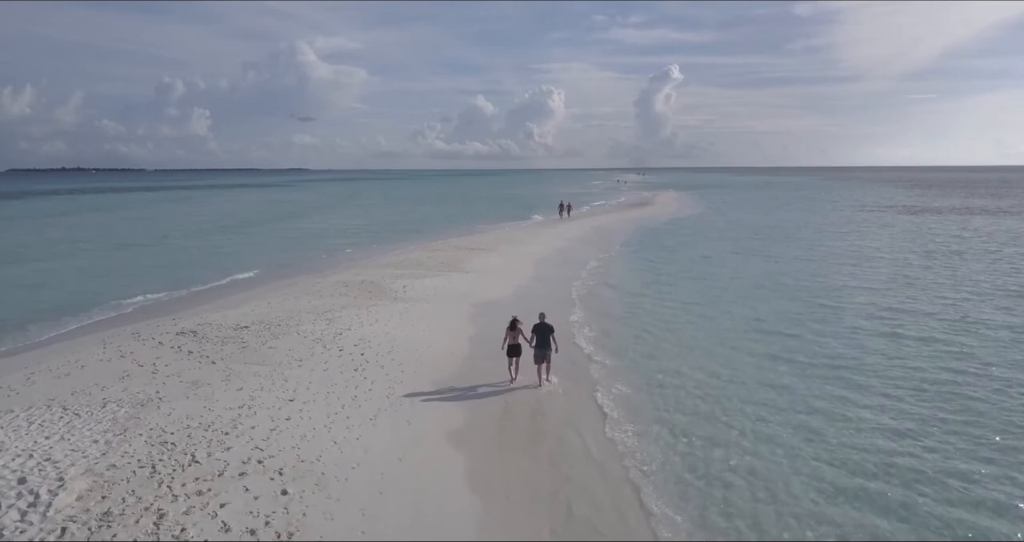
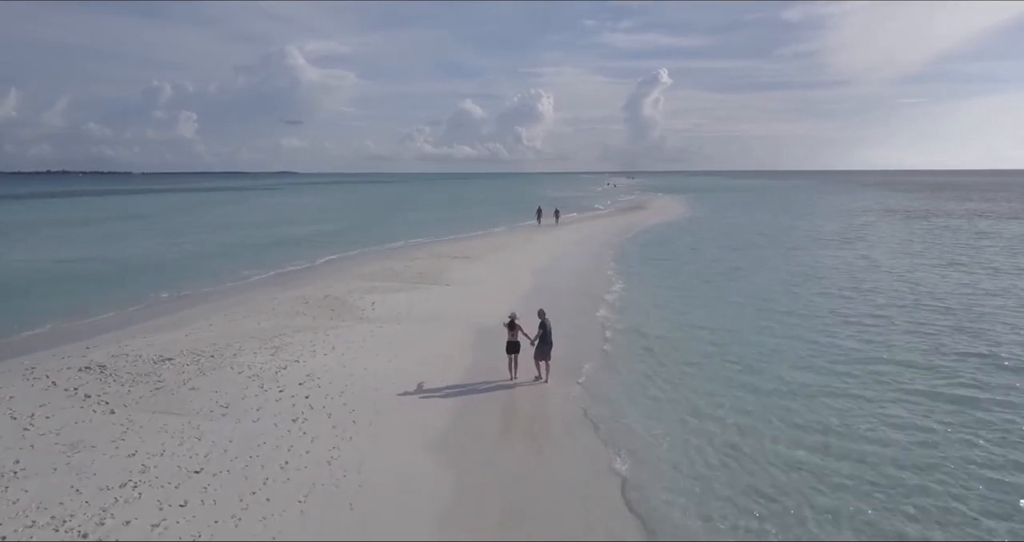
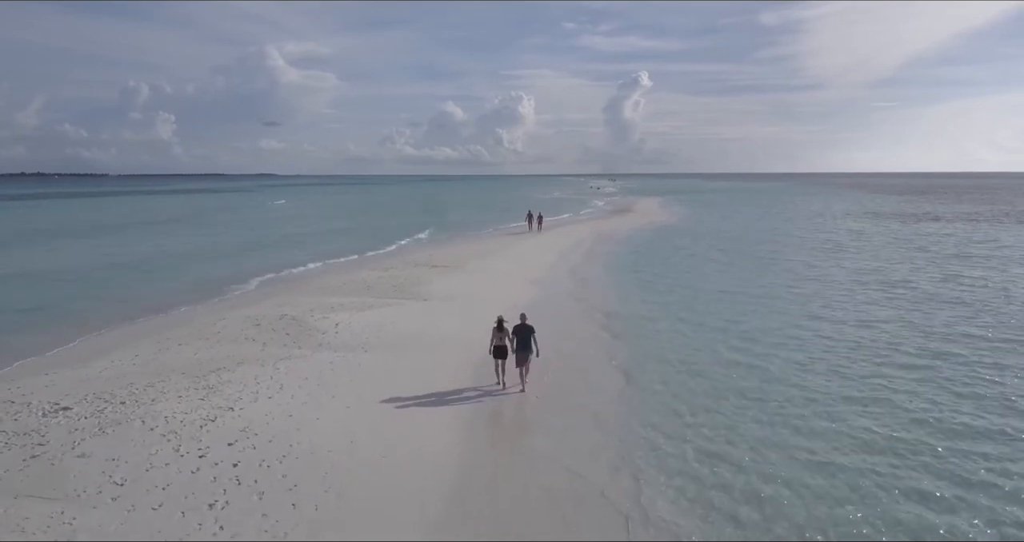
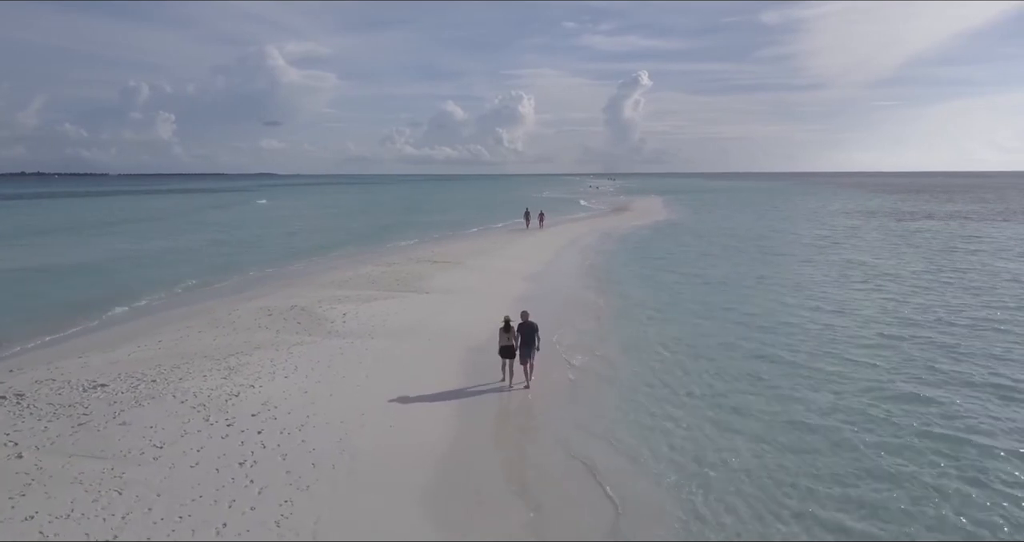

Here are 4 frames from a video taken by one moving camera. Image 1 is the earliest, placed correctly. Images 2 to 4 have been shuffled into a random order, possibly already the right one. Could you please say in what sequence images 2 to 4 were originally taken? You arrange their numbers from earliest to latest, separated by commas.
2, 4, 3
